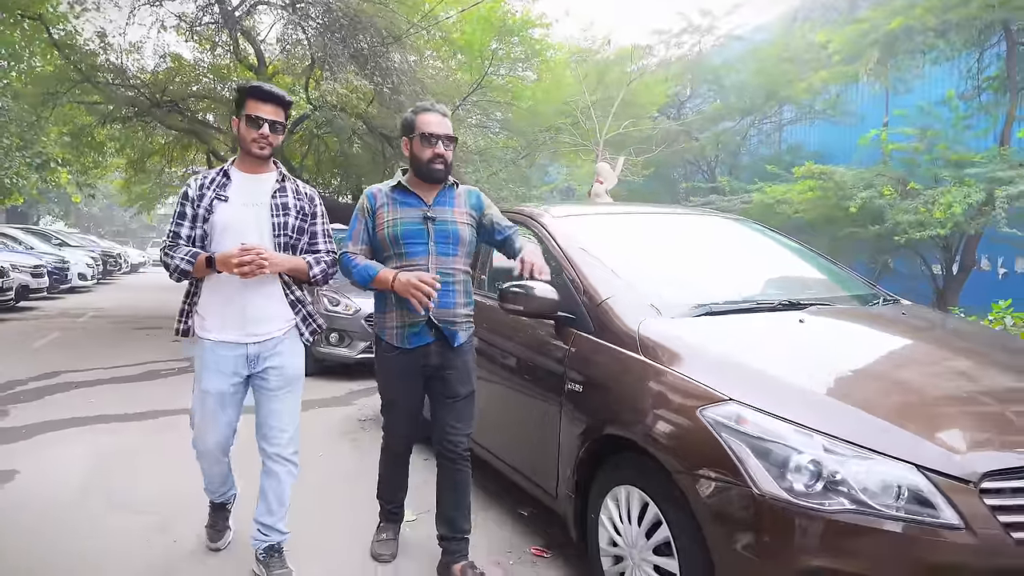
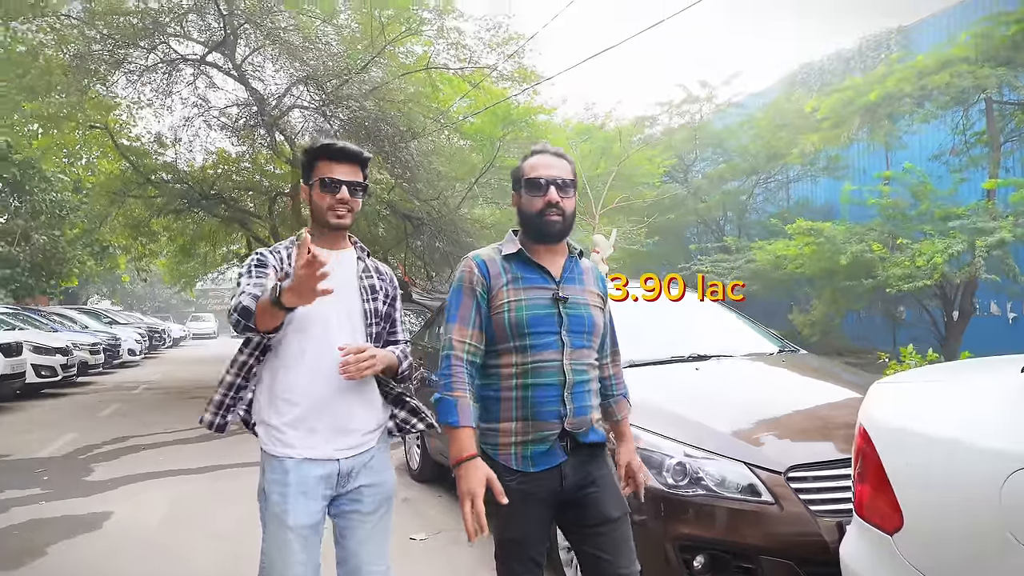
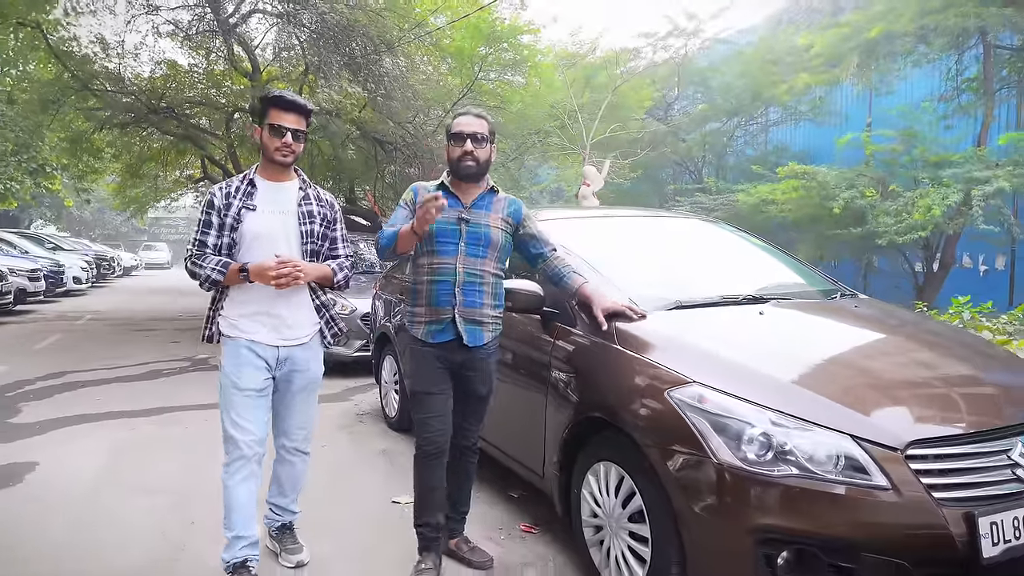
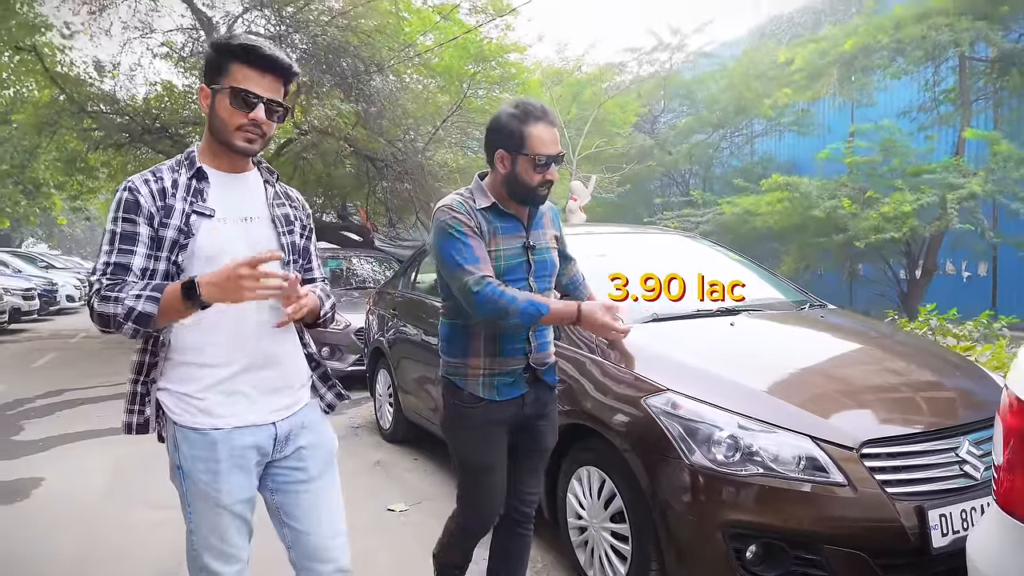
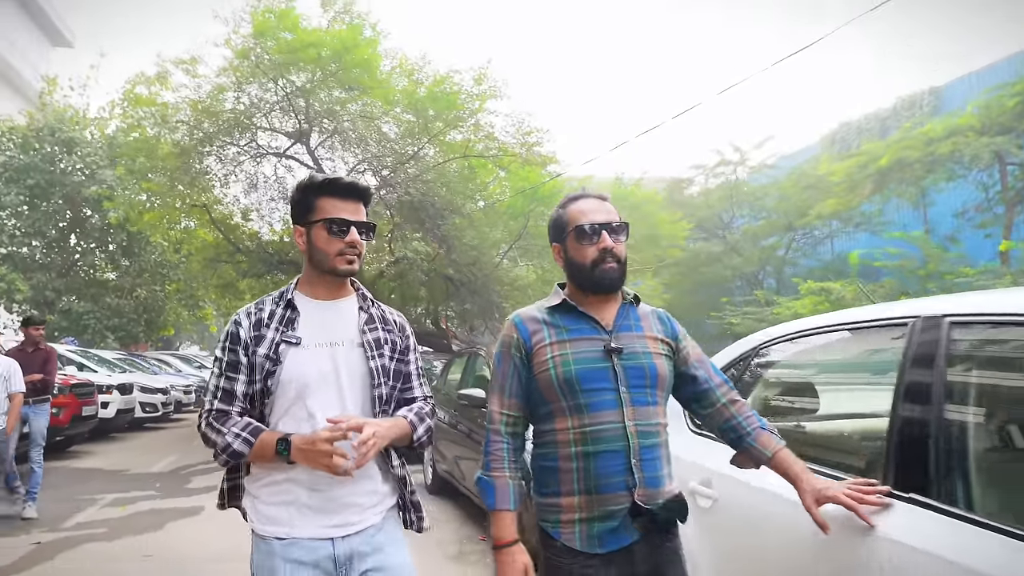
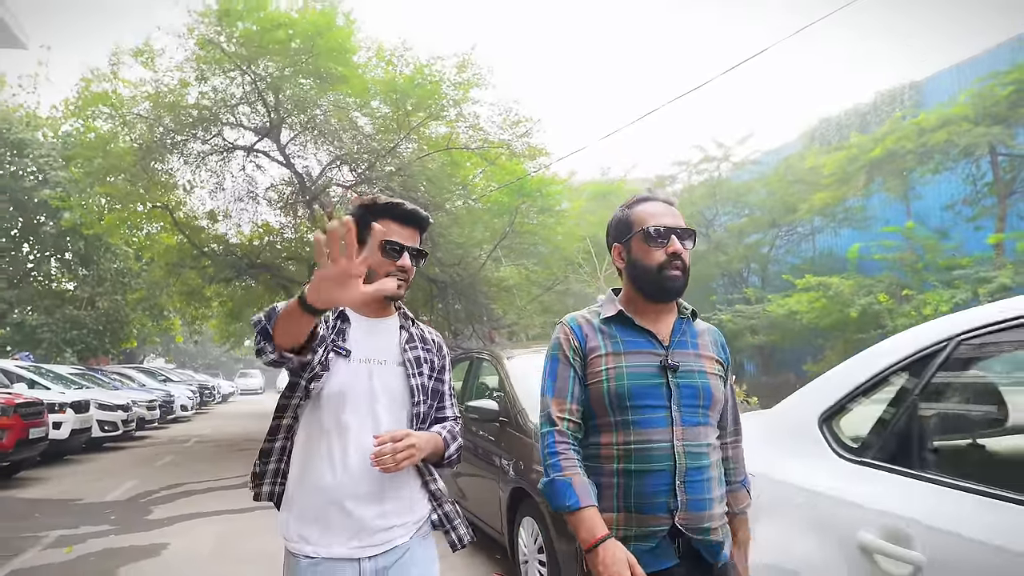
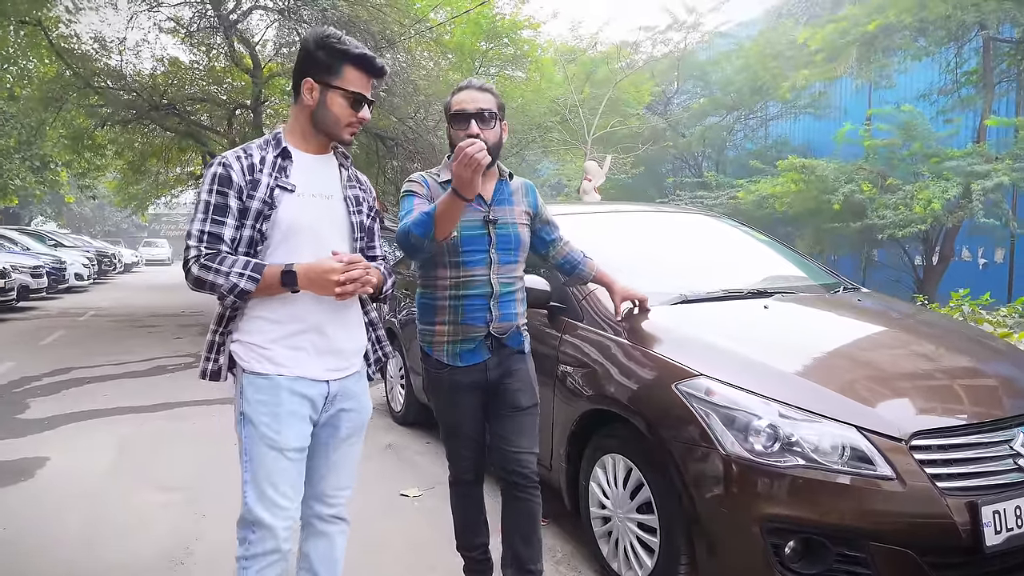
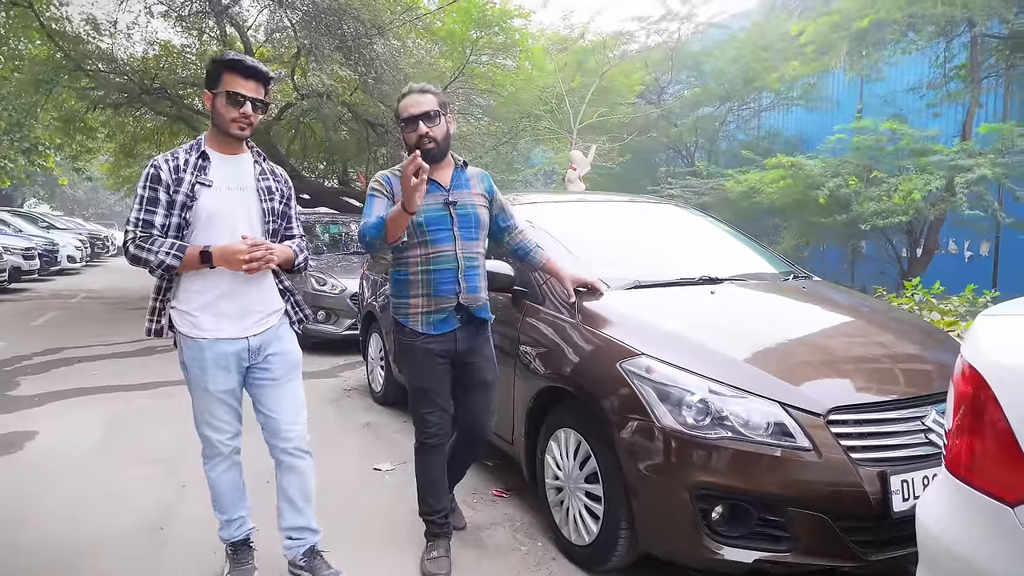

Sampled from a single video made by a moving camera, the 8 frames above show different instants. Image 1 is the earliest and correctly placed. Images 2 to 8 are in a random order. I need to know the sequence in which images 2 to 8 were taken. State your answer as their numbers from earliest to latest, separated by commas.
3, 8, 7, 4, 2, 6, 5
